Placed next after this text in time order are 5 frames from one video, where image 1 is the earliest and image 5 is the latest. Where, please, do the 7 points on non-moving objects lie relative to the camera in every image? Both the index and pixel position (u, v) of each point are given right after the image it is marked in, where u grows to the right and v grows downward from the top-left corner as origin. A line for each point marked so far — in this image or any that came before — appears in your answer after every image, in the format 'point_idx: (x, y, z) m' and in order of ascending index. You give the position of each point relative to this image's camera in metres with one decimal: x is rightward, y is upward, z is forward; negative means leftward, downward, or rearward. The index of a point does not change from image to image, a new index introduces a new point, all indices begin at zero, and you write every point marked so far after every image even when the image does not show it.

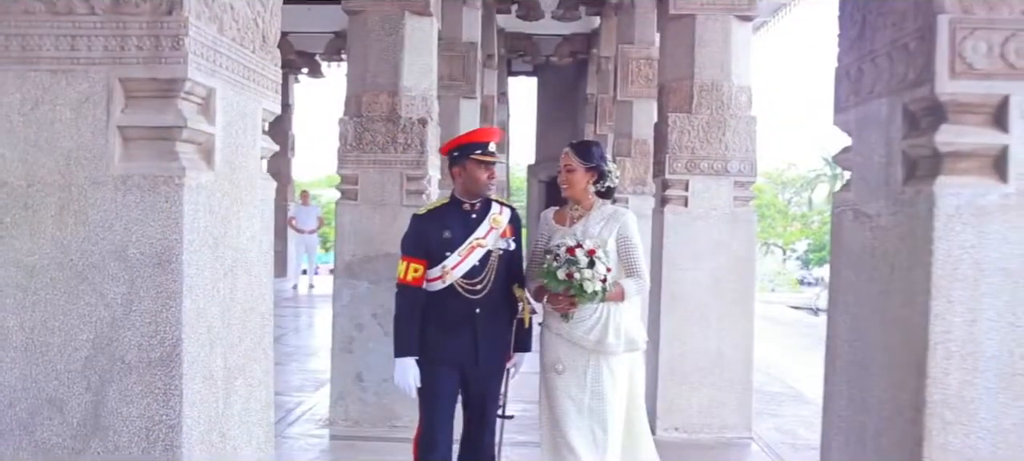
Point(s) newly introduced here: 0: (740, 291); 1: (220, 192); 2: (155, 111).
0: (+1.3, -0.4, +4.8) m
1: (-0.6, +0.1, +1.7) m
2: (-0.7, +0.2, +1.6) m
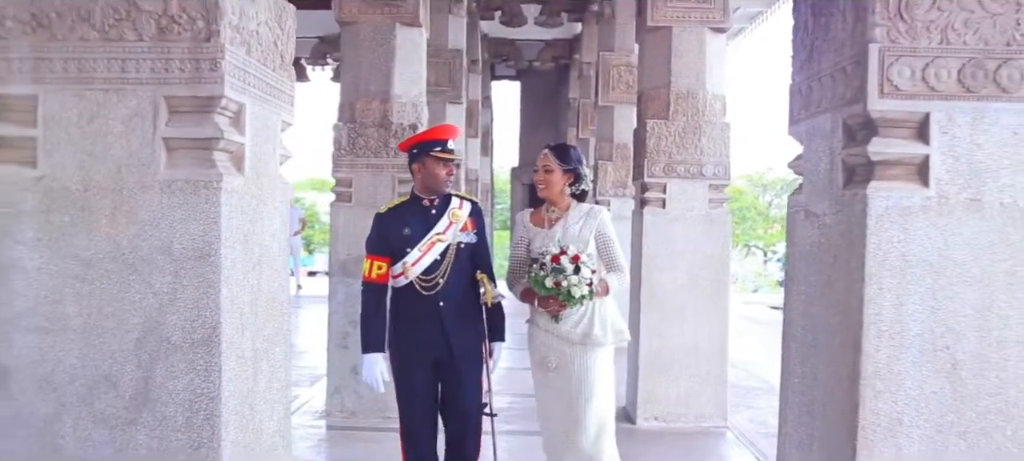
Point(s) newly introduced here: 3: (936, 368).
0: (+1.2, -0.4, +5.1) m
1: (-0.6, +0.1, +2.0) m
2: (-0.7, +0.2, +1.8) m
3: (+0.9, -0.3, +1.8) m
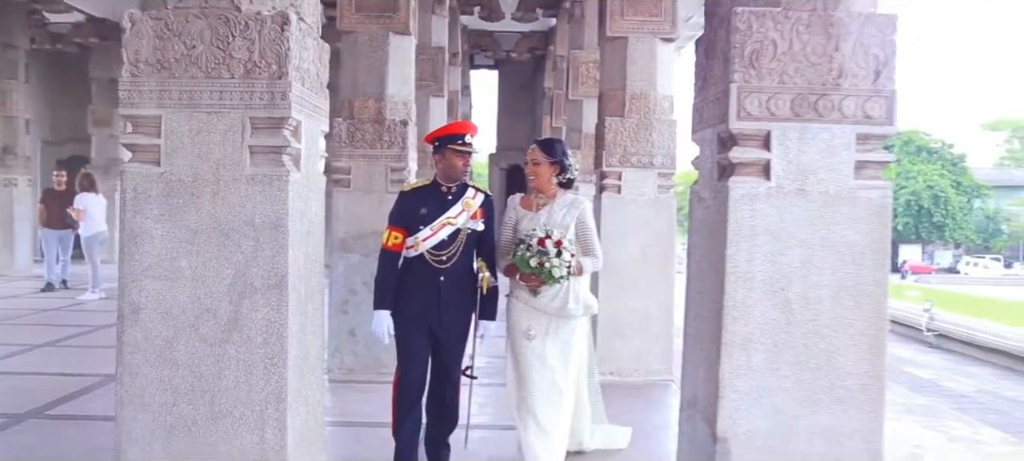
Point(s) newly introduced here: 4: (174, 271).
0: (+1.1, -0.2, +6.0) m
1: (-0.7, +0.2, +2.8) m
2: (-0.8, +0.3, +2.7) m
3: (+0.9, -0.2, +2.7) m
4: (-1.1, -0.1, +2.7) m
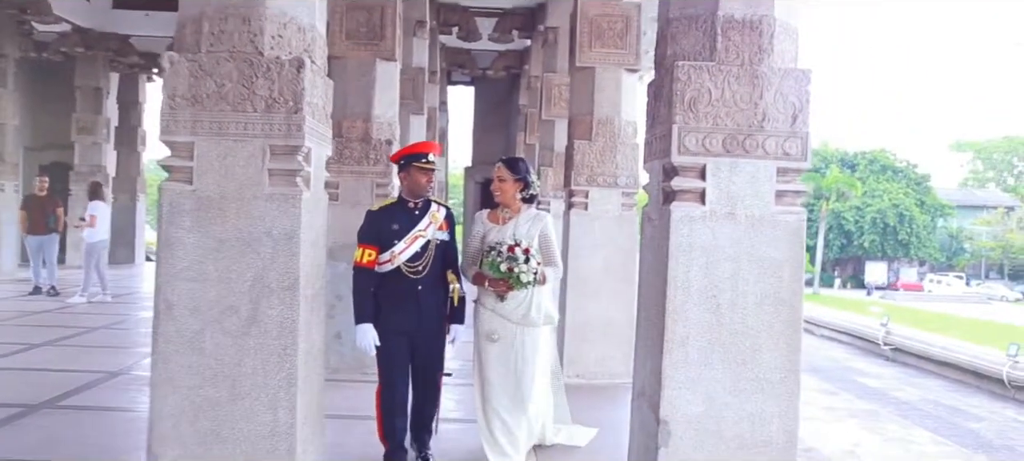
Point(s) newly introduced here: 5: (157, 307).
0: (+0.9, -0.3, +6.5) m
1: (-0.8, +0.1, +3.3) m
2: (-0.9, +0.3, +3.2) m
3: (+0.8, -0.3, +3.3) m
4: (-1.2, -0.2, +3.2) m
5: (-1.4, -0.3, +3.2) m
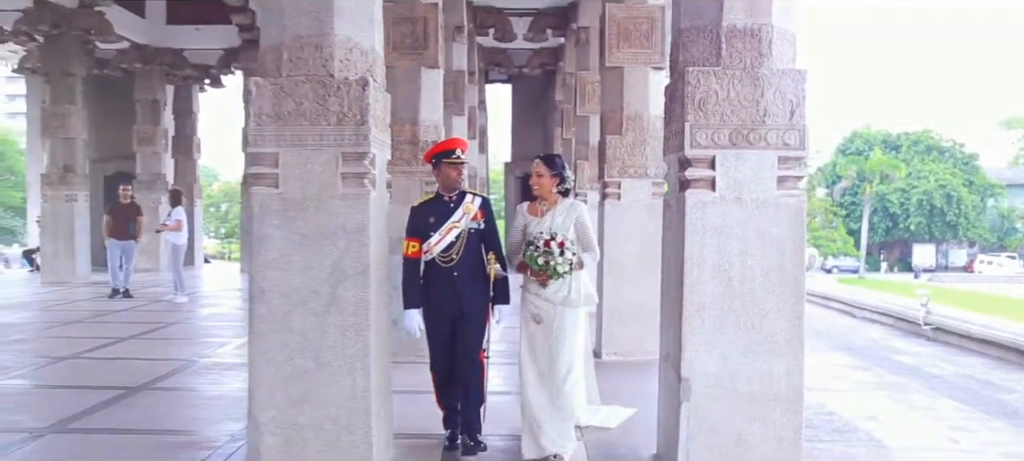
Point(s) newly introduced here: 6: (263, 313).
0: (+1.2, -0.2, +7.0) m
1: (-0.6, +0.1, +3.9) m
2: (-0.7, +0.3, +3.7) m
3: (+0.9, -0.2, +3.8) m
4: (-1.0, -0.1, +3.8) m
5: (-1.2, -0.3, +3.8) m
6: (-1.1, -0.4, +3.8) m
